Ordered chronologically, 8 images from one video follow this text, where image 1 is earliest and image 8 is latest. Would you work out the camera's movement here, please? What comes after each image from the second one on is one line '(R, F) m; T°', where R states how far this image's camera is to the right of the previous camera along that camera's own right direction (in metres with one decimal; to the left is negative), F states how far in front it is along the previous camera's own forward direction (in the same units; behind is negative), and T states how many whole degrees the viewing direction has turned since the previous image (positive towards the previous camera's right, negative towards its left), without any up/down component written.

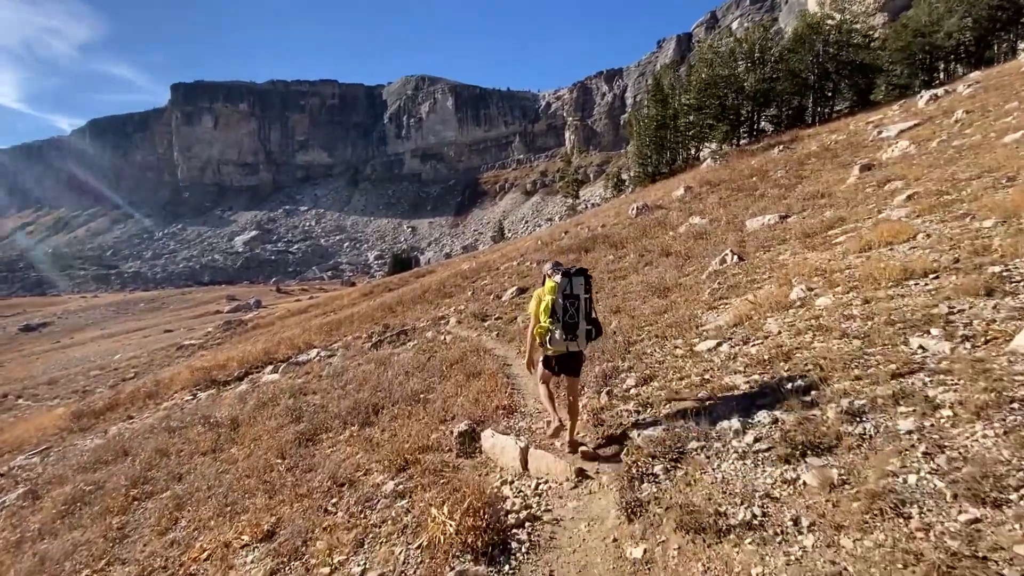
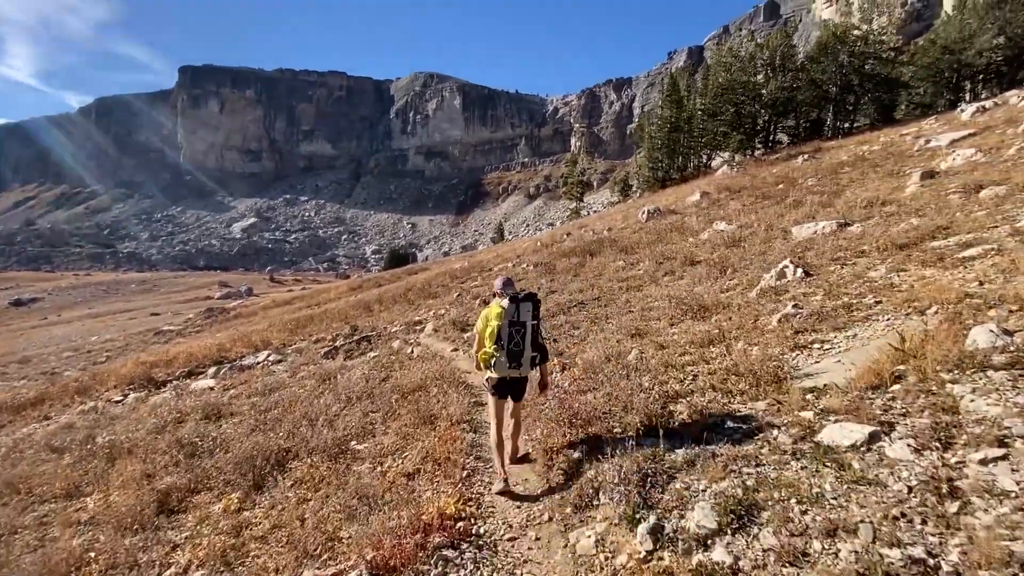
(+0.3, +3.2) m; 0°
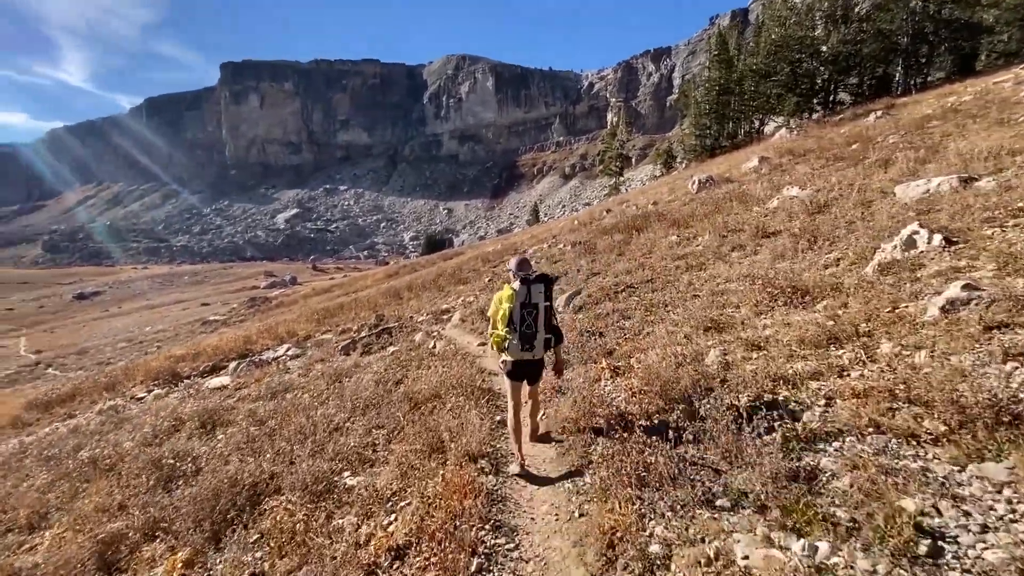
(0.0, +1.9) m; -5°
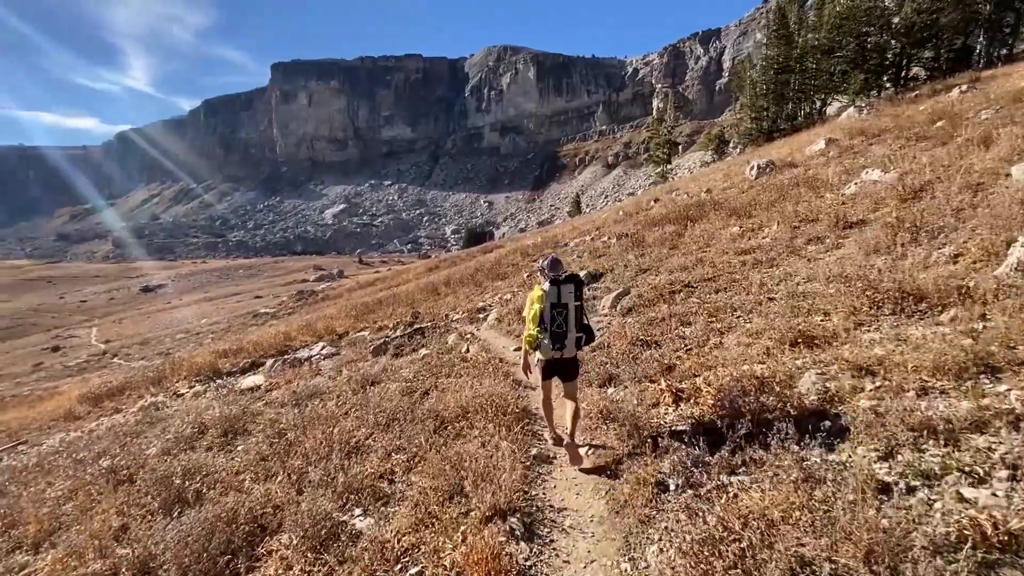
(0.0, +1.0) m; -5°
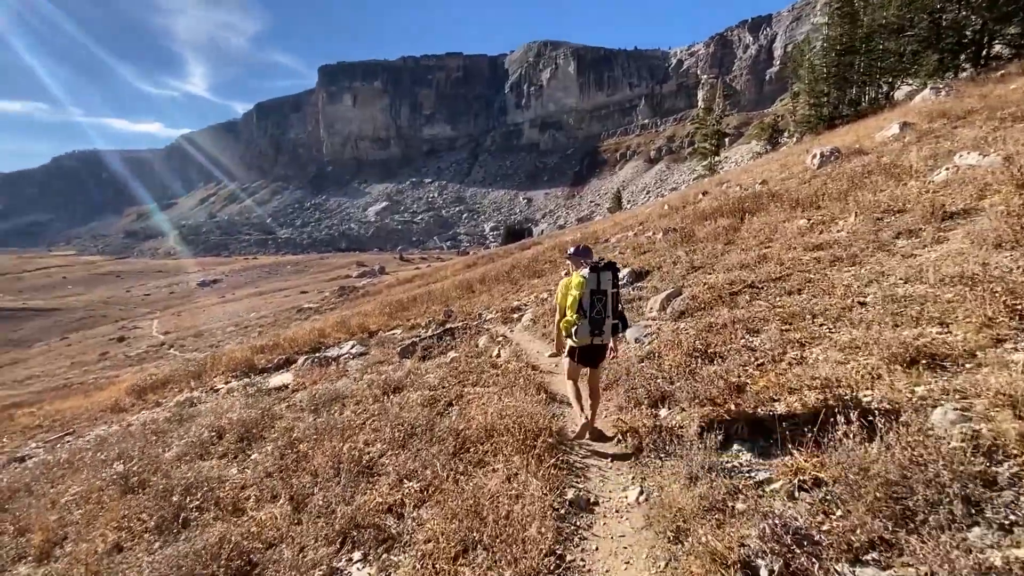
(+0.1, +1.0) m; -5°
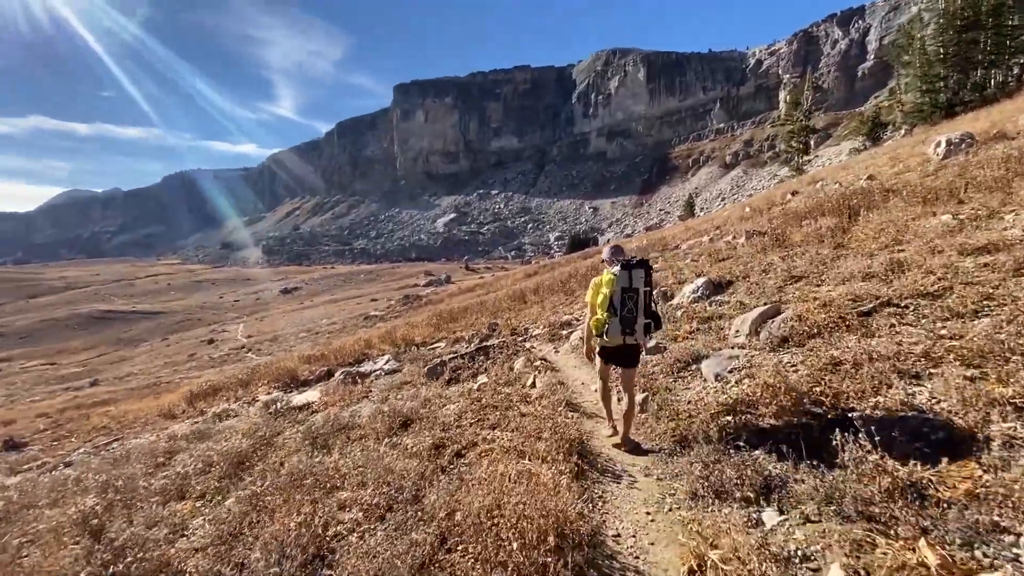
(+0.4, +1.9) m; -8°
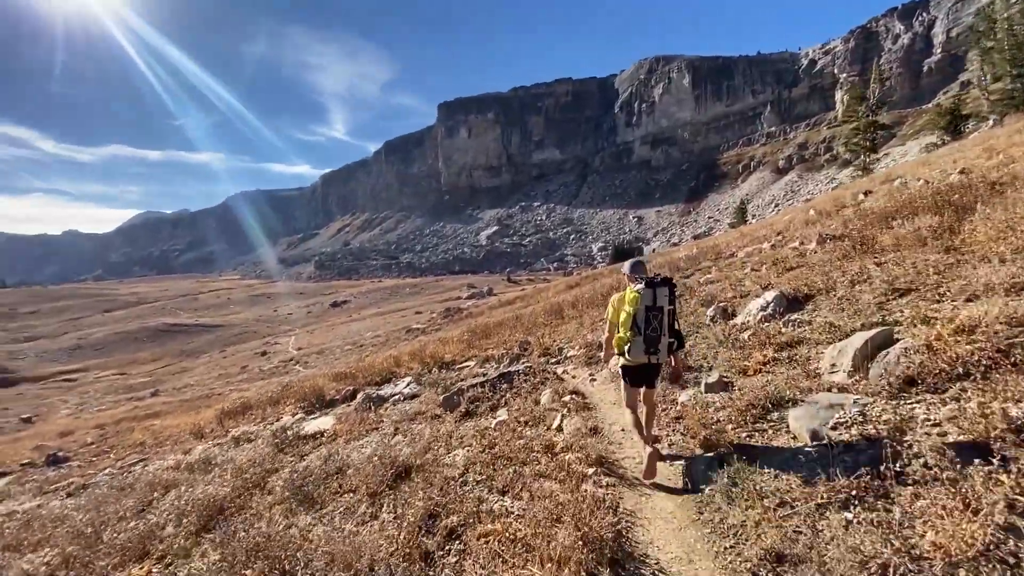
(+0.3, +1.4) m; -5°
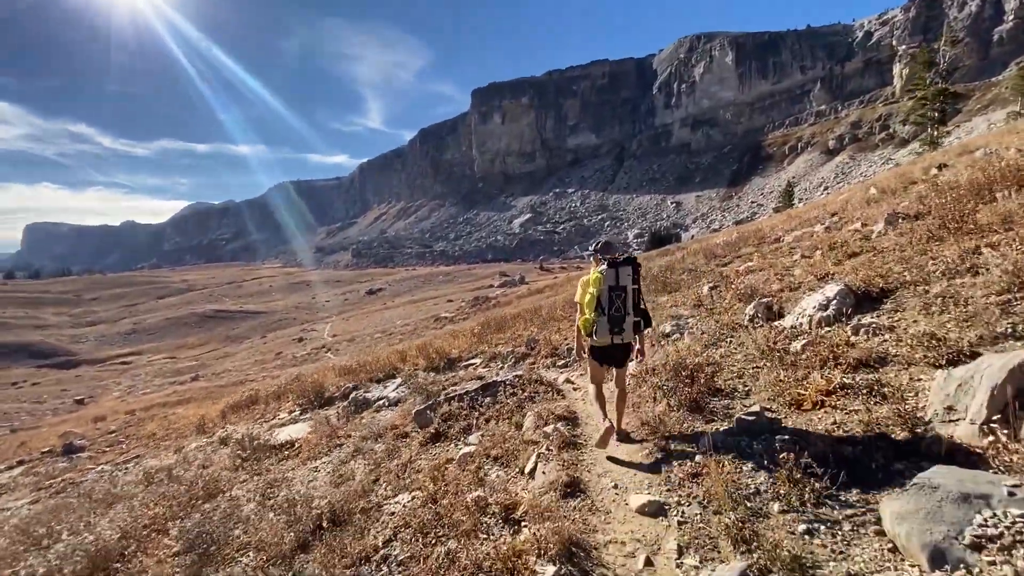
(+0.7, +1.7) m; -4°
